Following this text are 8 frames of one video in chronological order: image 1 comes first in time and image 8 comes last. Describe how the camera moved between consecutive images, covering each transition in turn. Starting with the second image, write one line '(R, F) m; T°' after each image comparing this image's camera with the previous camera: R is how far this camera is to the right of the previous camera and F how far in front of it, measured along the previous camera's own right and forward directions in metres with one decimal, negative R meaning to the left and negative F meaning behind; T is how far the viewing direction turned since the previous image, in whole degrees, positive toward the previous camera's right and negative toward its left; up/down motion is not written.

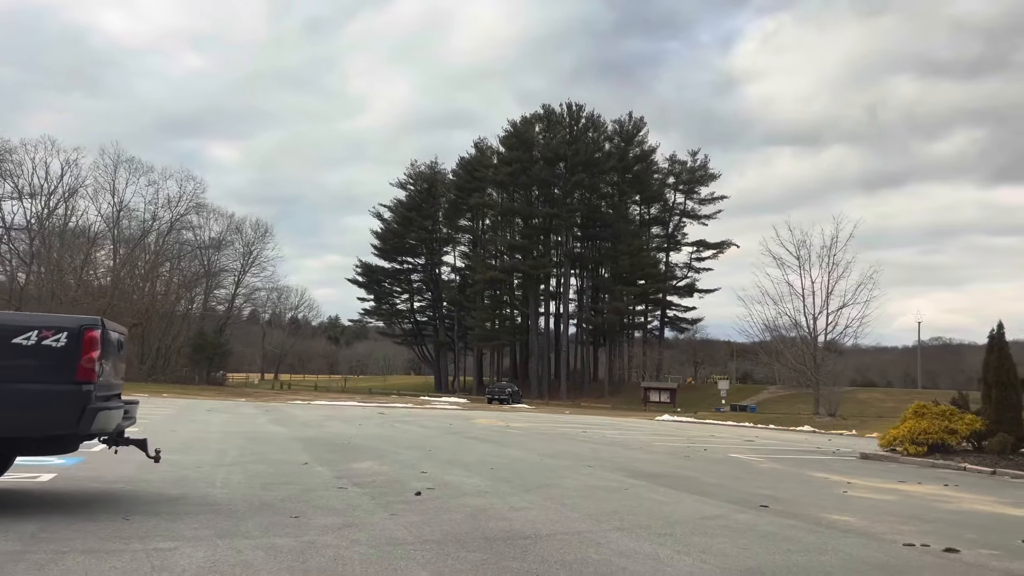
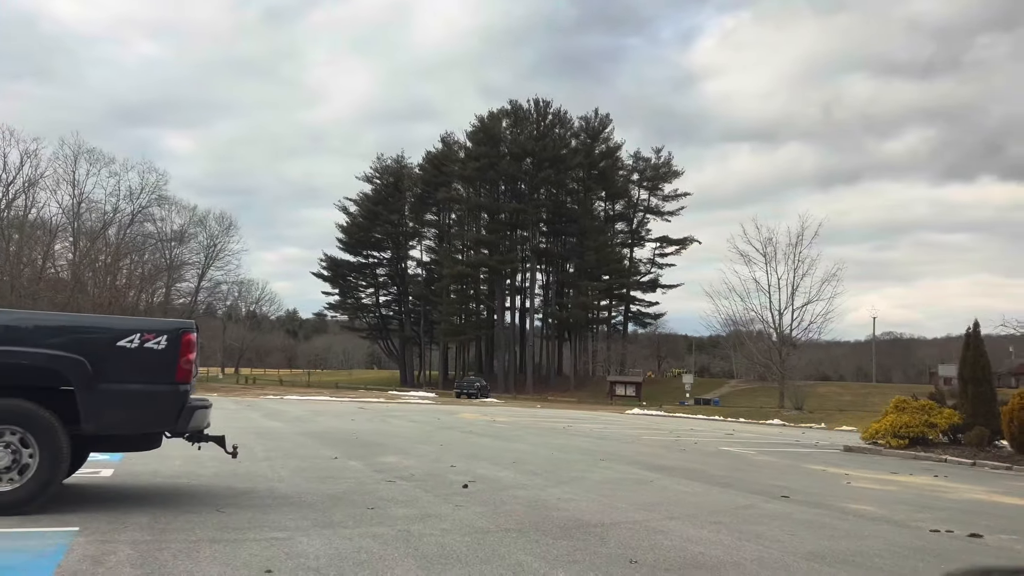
(-0.8, -0.4) m; +2°
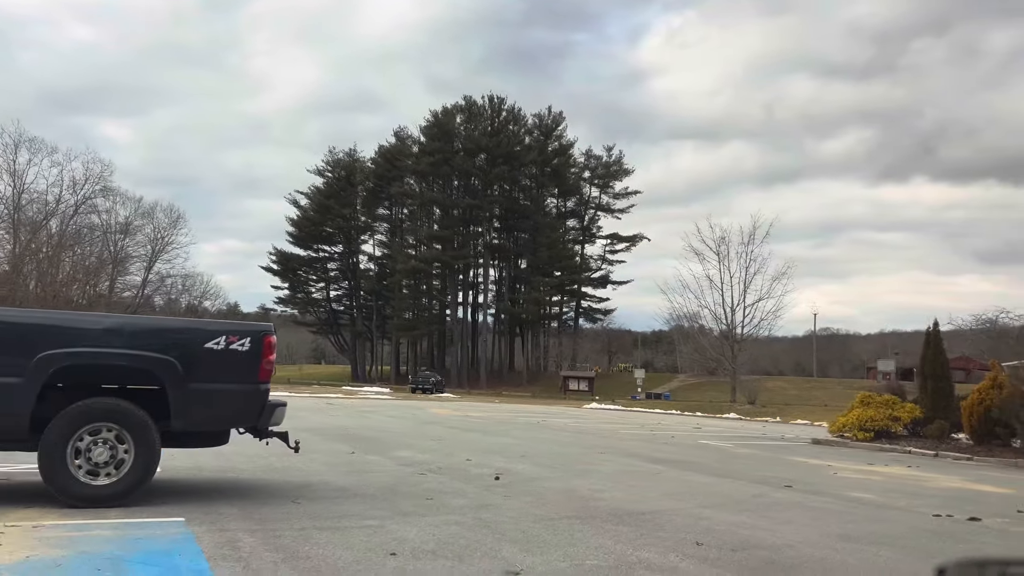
(-0.8, -0.4) m; +3°
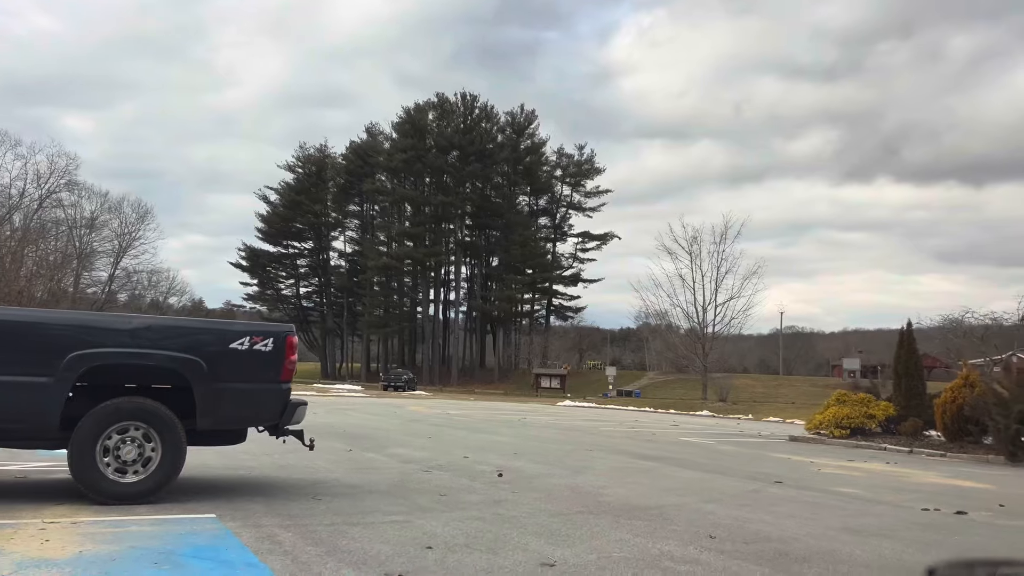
(-0.4, -0.2) m; +2°
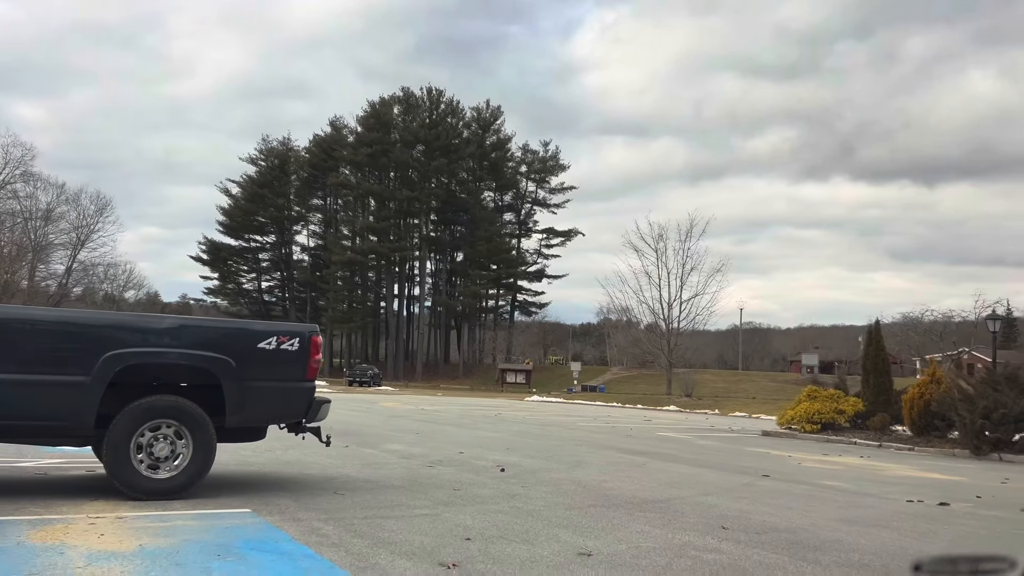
(-0.4, -0.2) m; +2°
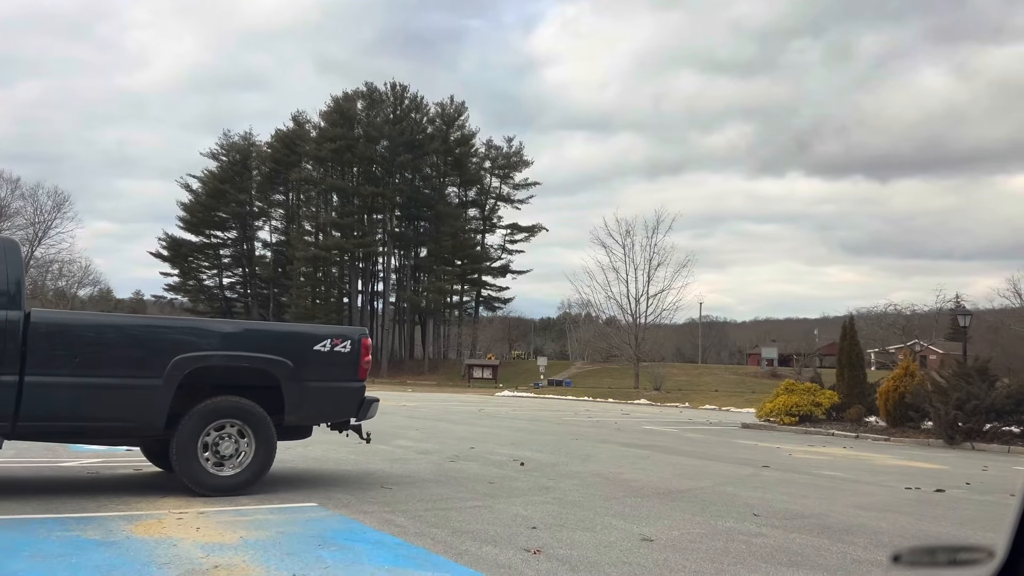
(-0.6, -0.3) m; +2°
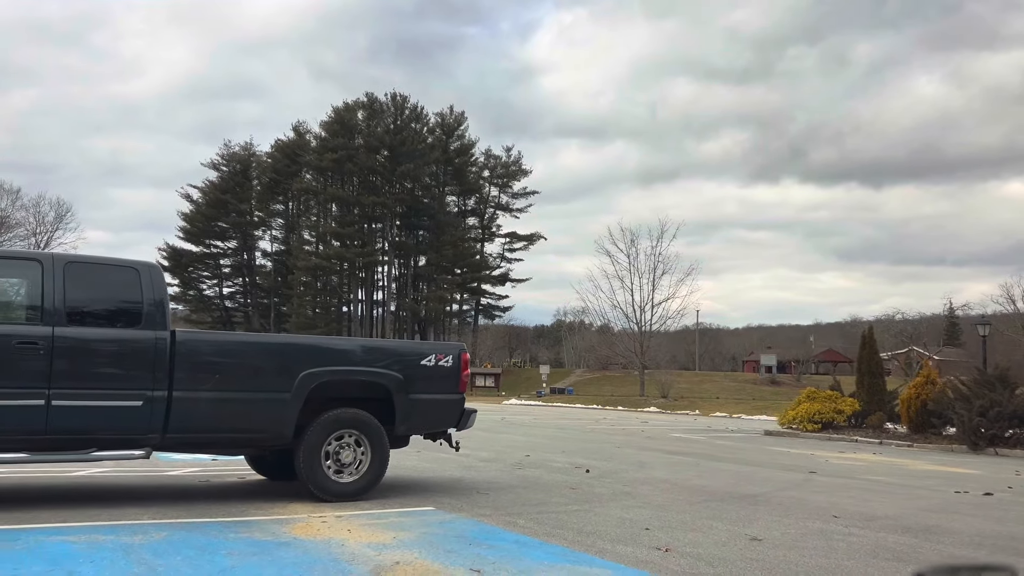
(-0.8, -0.5) m; 0°
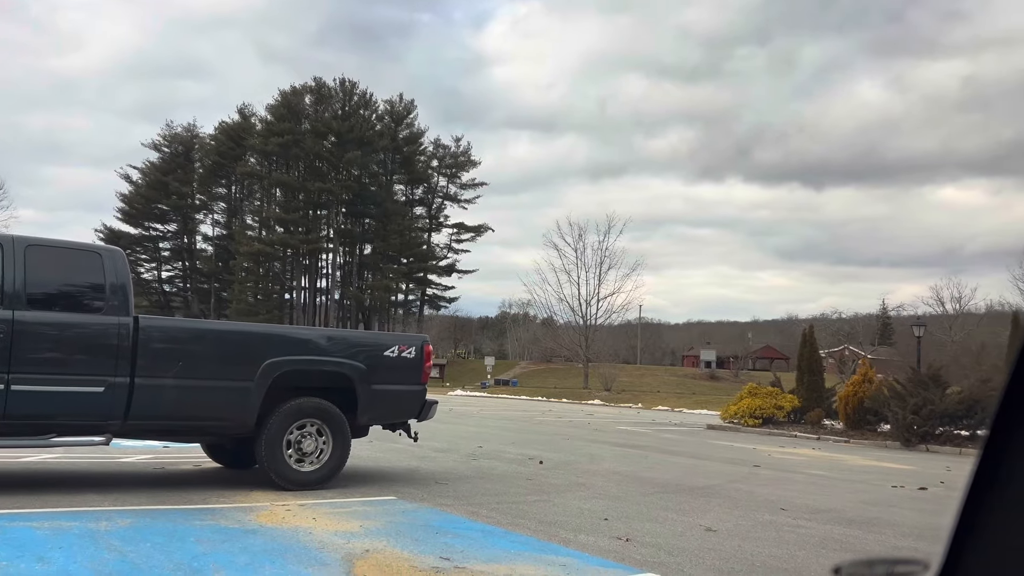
(-0.1, -0.1) m; +4°
